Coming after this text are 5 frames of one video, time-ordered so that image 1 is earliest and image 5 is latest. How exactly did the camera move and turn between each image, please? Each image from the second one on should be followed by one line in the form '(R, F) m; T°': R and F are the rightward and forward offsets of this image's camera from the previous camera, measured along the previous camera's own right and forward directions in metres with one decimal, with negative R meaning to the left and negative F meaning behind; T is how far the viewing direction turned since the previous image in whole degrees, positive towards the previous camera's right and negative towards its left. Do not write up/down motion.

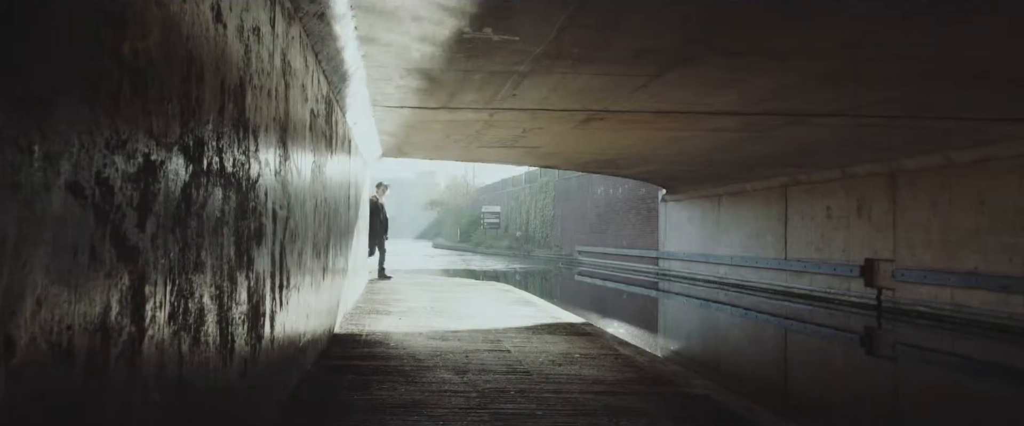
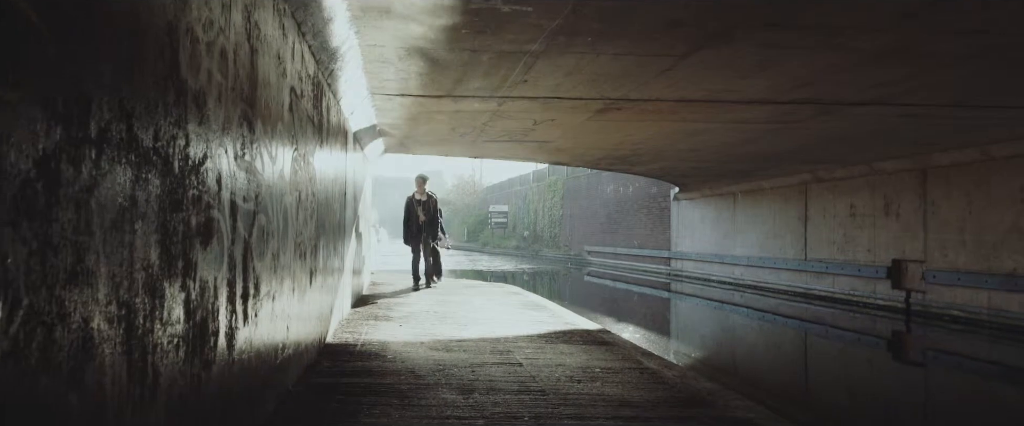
(0.0, +0.6) m; -1°
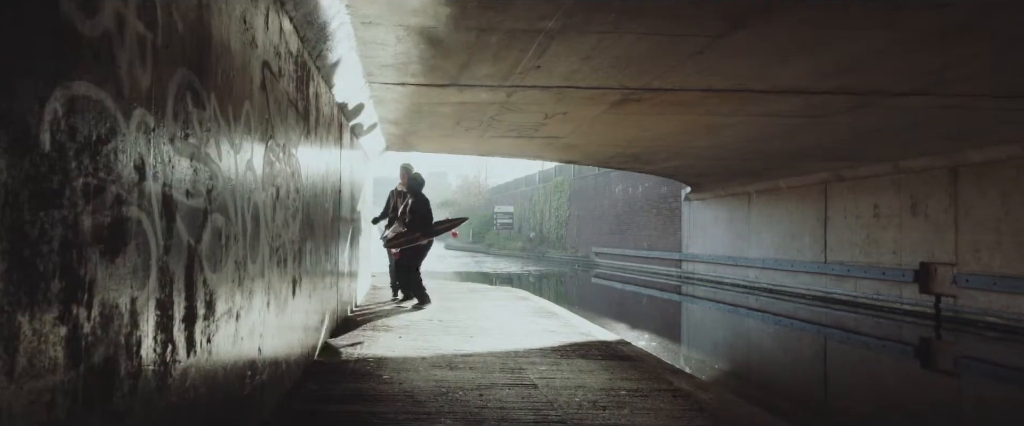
(0.0, +0.6) m; 0°
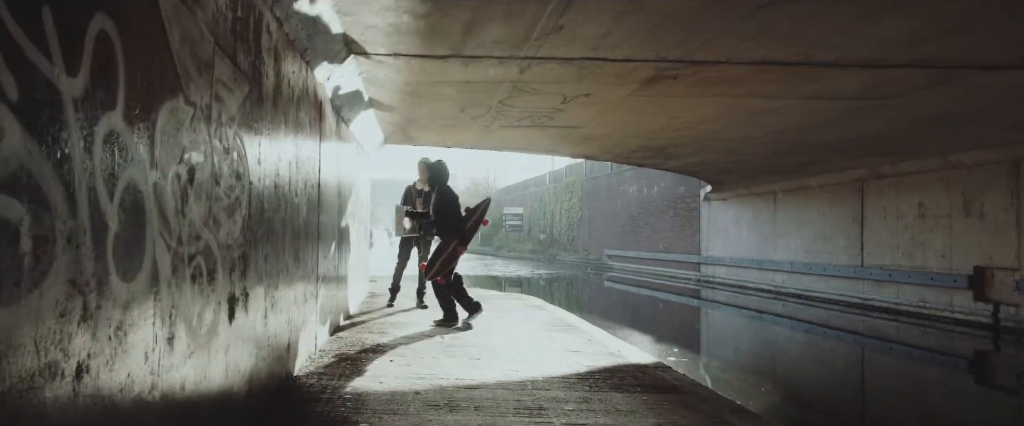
(0.0, +1.0) m; -1°
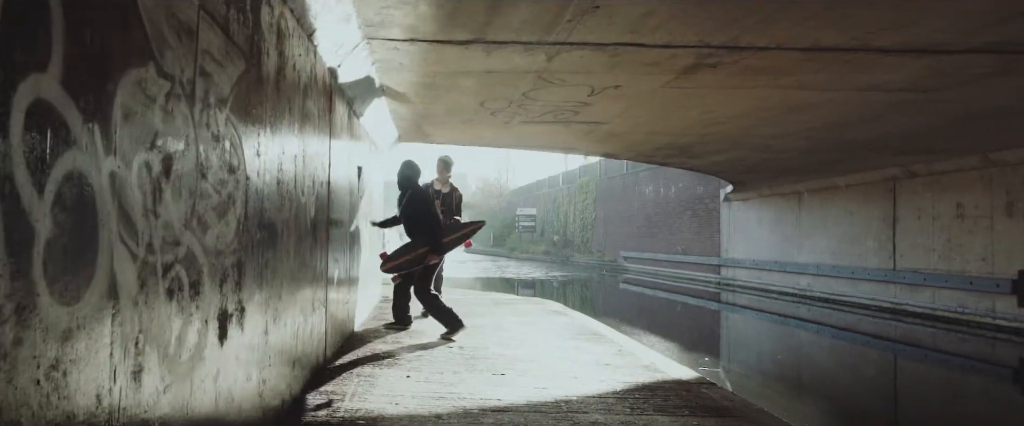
(-0.1, +0.5) m; -1°
